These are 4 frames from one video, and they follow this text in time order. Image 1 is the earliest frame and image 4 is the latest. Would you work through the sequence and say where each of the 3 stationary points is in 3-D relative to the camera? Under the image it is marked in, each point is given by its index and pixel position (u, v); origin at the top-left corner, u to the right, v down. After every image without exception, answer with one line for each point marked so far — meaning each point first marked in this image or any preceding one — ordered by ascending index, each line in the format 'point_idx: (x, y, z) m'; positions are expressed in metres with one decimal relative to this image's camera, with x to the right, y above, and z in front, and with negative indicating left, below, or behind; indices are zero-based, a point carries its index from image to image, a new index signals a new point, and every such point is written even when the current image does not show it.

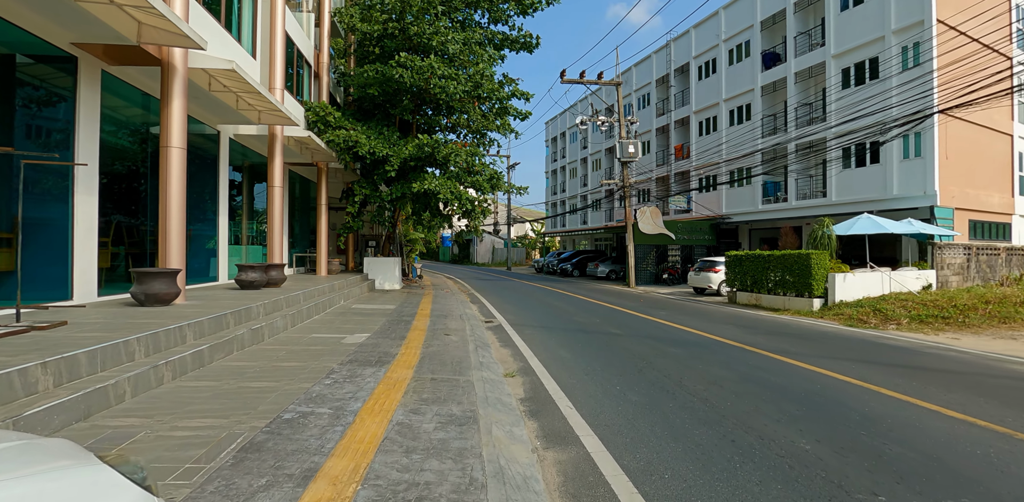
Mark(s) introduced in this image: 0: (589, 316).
0: (+1.8, -1.6, +11.2) m
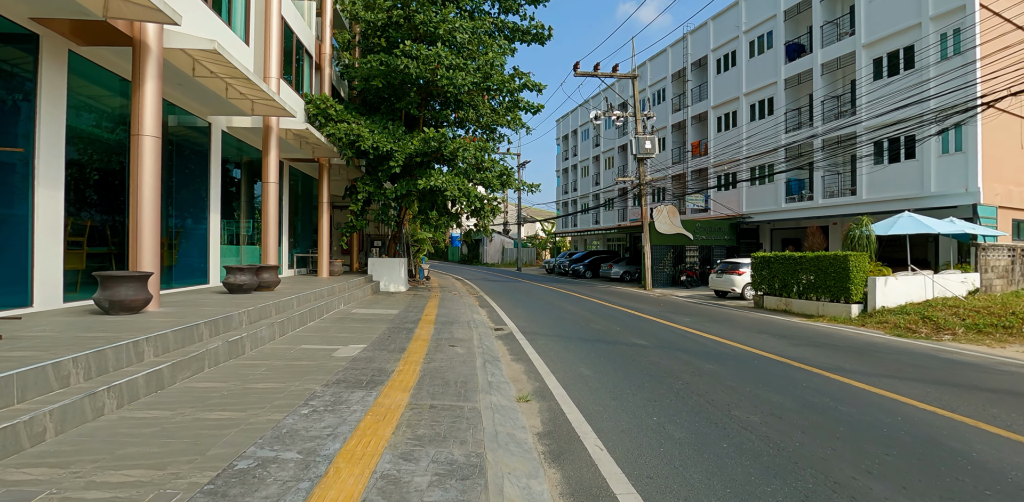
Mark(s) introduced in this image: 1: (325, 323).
0: (+2.1, -1.6, +10.2) m
1: (-3.8, -1.5, +9.4) m
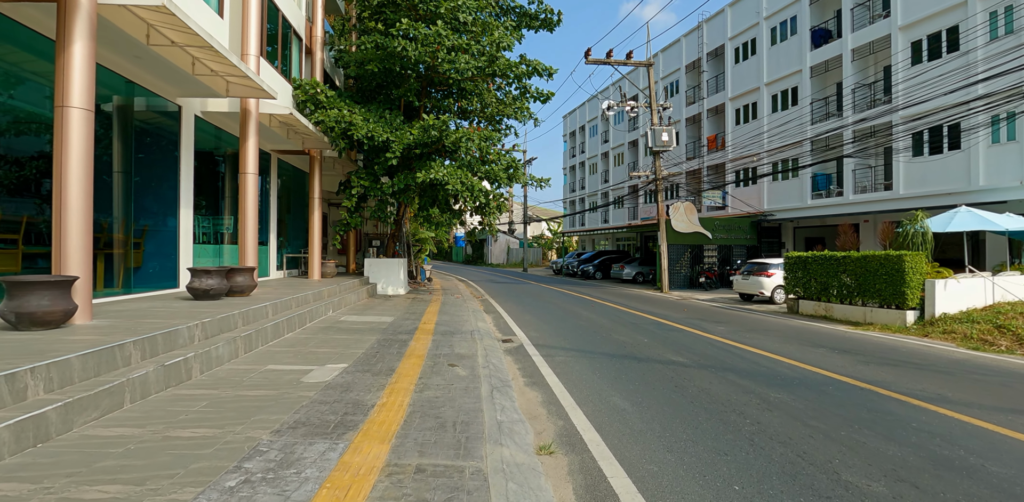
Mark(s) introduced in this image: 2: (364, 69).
0: (+2.3, -1.6, +8.8) m
1: (-3.6, -1.5, +8.1) m
2: (-4.9, +6.0, +15.3) m
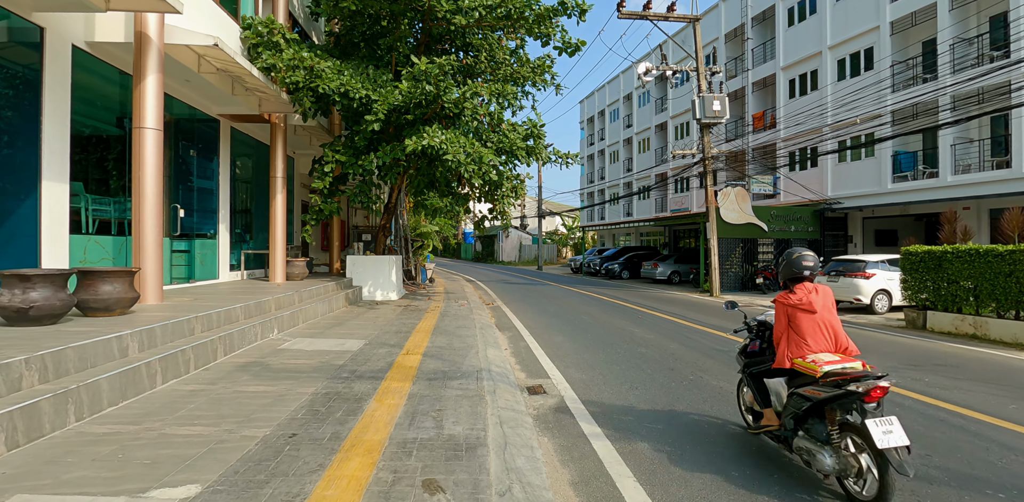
0: (+2.6, -1.5, +5.4) m
1: (-3.2, -1.4, +4.8) m
2: (-4.4, +6.1, +11.9) m
